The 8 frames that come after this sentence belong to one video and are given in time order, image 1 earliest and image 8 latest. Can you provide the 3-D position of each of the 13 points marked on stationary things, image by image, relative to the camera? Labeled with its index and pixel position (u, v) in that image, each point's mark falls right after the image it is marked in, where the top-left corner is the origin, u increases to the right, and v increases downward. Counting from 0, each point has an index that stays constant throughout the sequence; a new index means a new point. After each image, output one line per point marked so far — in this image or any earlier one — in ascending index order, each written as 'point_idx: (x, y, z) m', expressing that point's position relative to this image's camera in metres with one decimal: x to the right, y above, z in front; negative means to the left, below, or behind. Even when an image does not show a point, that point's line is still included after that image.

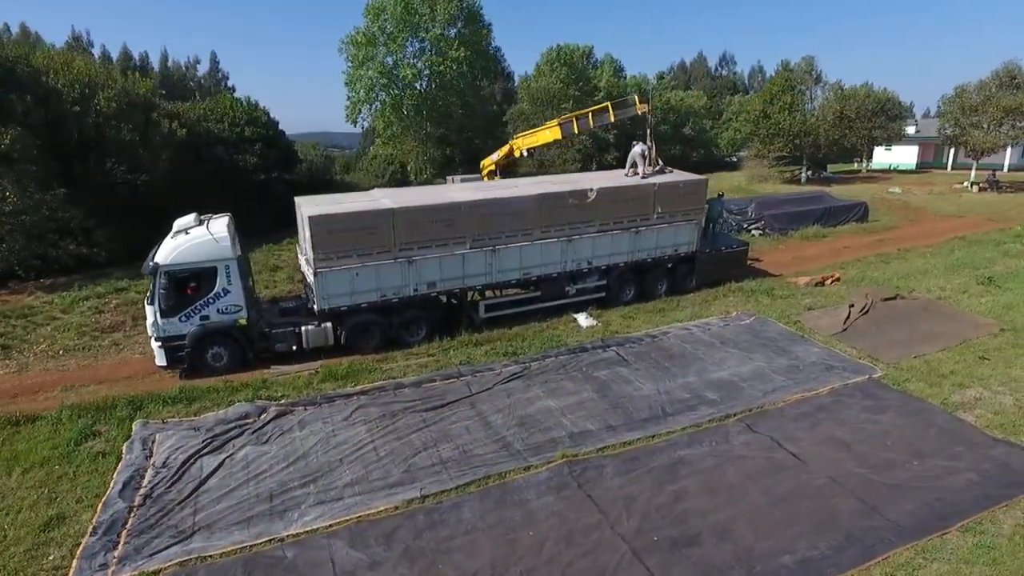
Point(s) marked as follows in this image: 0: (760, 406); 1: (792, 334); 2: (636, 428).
0: (+4.7, -2.3, +11.7) m
1: (+6.8, -1.1, +14.8) m
2: (+2.2, -2.5, +11.1) m
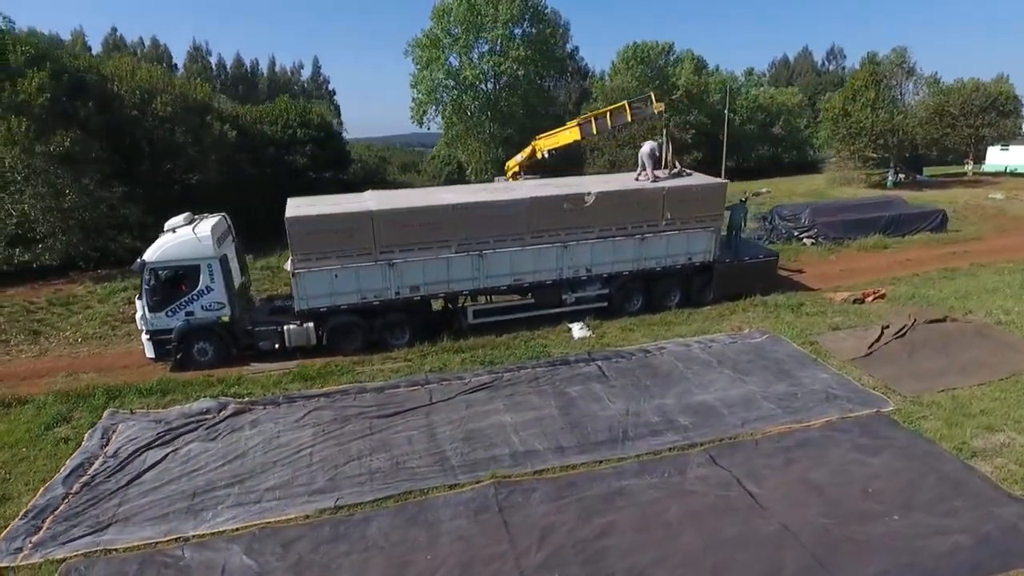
0: (+3.7, -2.6, +10.5) m
1: (+6.3, -1.5, +13.3) m
2: (+1.3, -2.8, +10.4) m
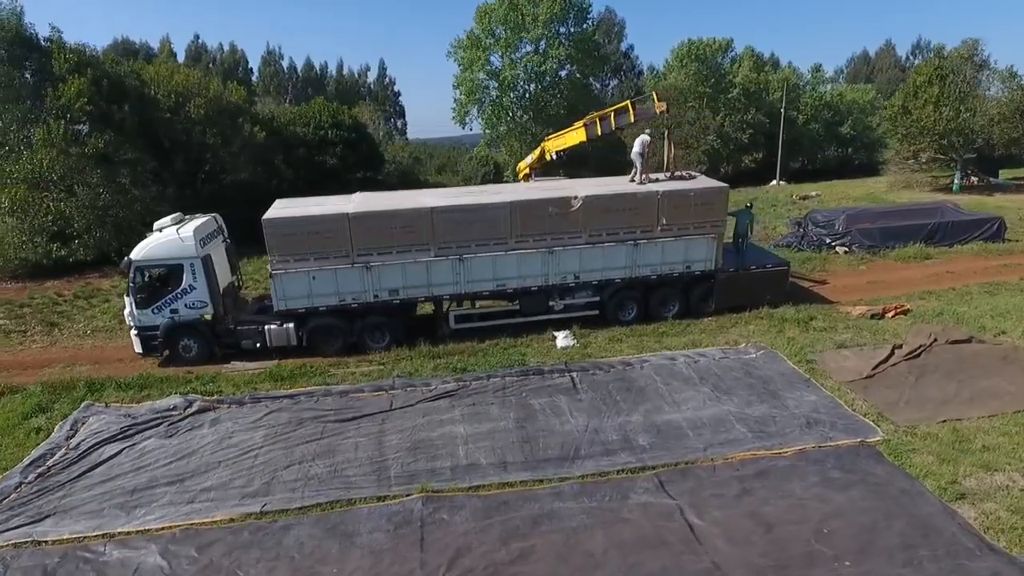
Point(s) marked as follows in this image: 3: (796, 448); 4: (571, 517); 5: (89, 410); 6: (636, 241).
0: (+2.8, -2.8, +9.8) m
1: (+5.7, -1.8, +12.3) m
2: (+0.3, -2.9, +9.9) m
3: (+4.6, -2.6, +10.0) m
4: (+0.8, -3.3, +8.7) m
5: (-8.0, -2.3, +11.7) m
6: (+3.0, +1.1, +14.8) m
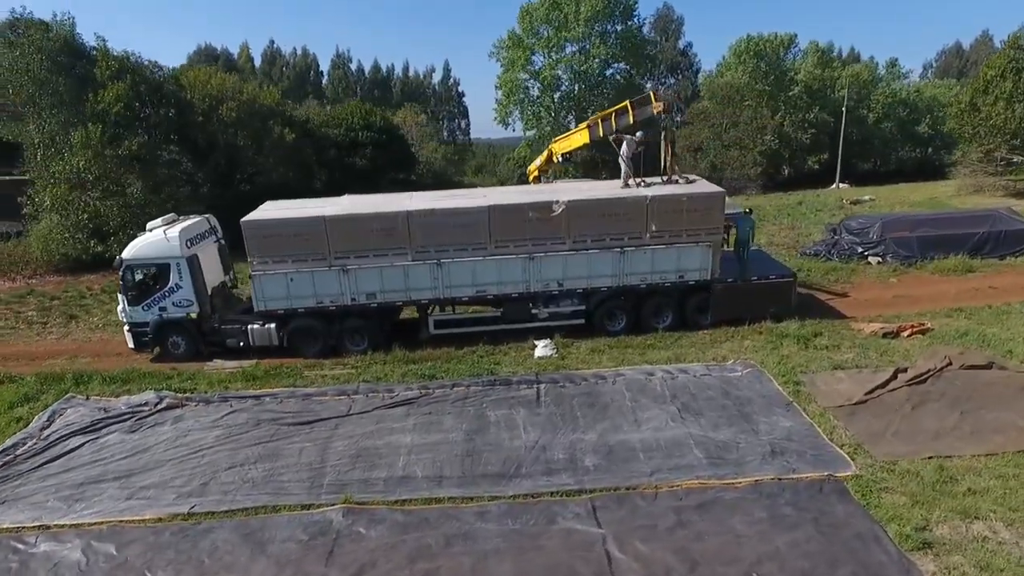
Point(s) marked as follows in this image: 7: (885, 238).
0: (+1.7, -3.0, +9.2) m
1: (+4.9, -2.1, +11.4) m
2: (-0.7, -3.1, +9.5) m
3: (+3.6, -2.8, +9.2) m
4: (-0.3, -3.4, +8.3) m
5: (-8.8, -2.3, +12.2) m
6: (+2.5, +0.9, +14.1) m
7: (+11.6, +1.6, +19.1) m
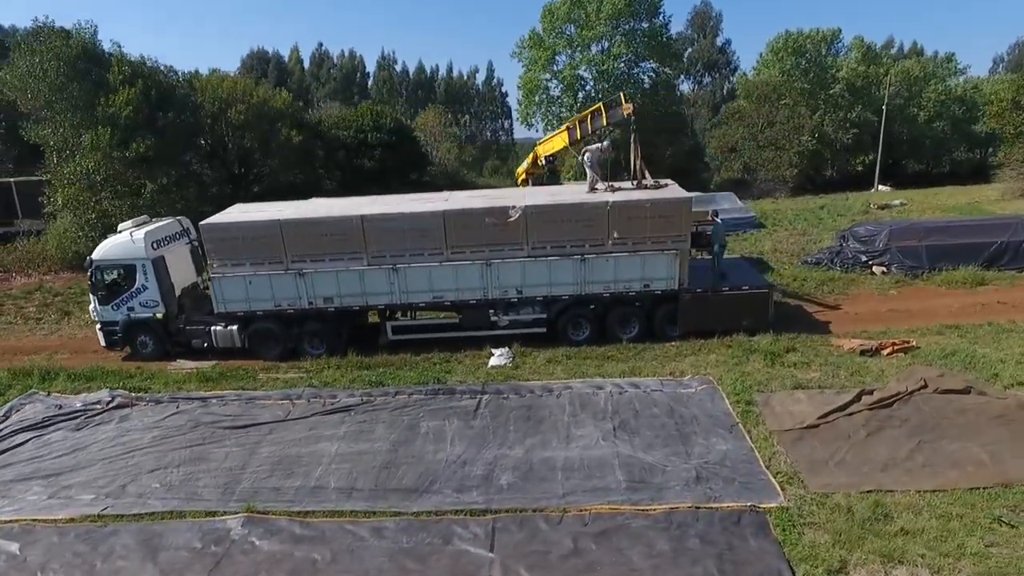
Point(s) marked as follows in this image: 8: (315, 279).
0: (+0.3, -3.1, +8.8) m
1: (+3.7, -2.3, +10.7) m
2: (-2.1, -3.2, +9.3) m
3: (+2.2, -3.1, +8.7) m
4: (-1.8, -3.5, +8.1) m
5: (-9.9, -2.3, +12.6) m
6: (+1.6, +0.7, +13.6) m
7: (+11.0, +1.2, +17.9) m
8: (-4.4, +0.2, +13.7) m
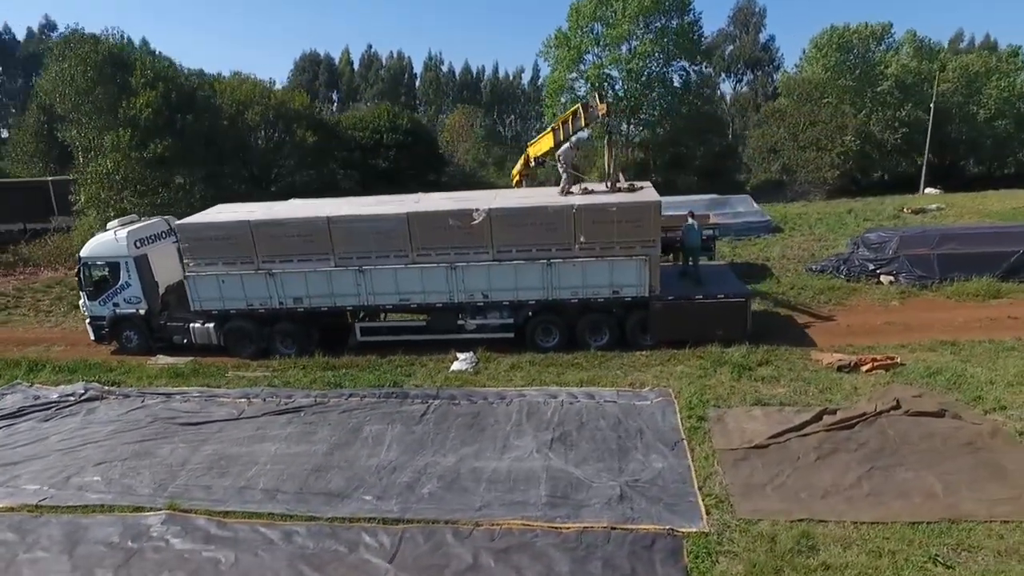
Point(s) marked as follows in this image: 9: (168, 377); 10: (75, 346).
0: (-0.9, -3.2, +8.6) m
1: (+2.6, -2.4, +10.2) m
2: (-3.3, -3.2, +9.3) m
3: (+0.9, -3.2, +8.3) m
4: (-3.1, -3.6, +8.0) m
5: (-10.7, -2.1, +13.2) m
6: (+0.8, +0.6, +13.3) m
7: (+10.6, +0.9, +16.8) m
8: (-5.1, +0.2, +13.9) m
9: (-7.6, -2.0, +13.6) m
10: (-11.3, -1.5, +15.9) m
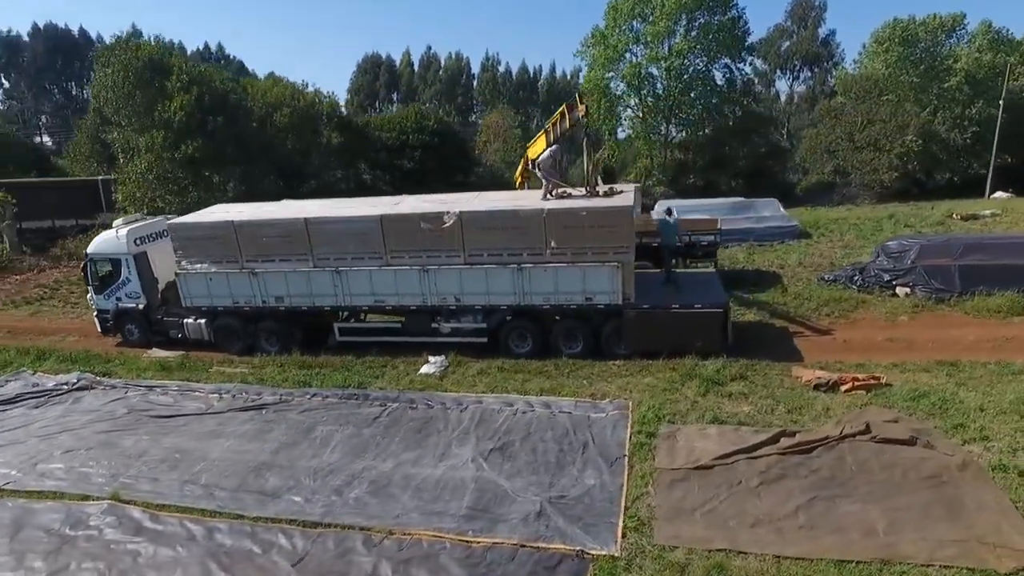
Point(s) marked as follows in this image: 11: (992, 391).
0: (-2.0, -3.3, +8.5) m
1: (+1.6, -2.6, +9.8) m
2: (-4.4, -3.2, +9.5) m
3: (-0.2, -3.3, +8.1) m
4: (-4.3, -3.6, +8.2) m
5: (-11.4, -2.0, +14.1) m
6: (+0.2, +0.5, +13.0) m
7: (+10.2, +0.6, +15.6) m
8: (-5.7, +0.2, +14.2) m
9: (-8.2, -1.9, +14.2) m
10: (-11.7, -1.4, +16.8) m
11: (+8.3, -1.8, +10.6) m
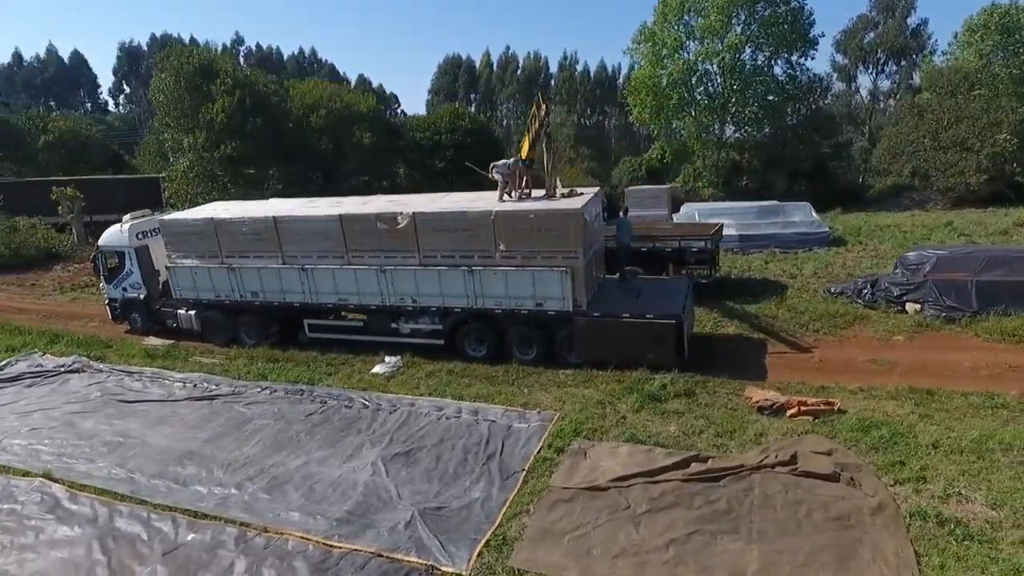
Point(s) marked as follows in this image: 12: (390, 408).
0: (-3.8, -3.3, +8.6) m
1: (+0.1, -2.7, +9.4) m
2: (-5.9, -3.2, +9.9) m
3: (-2.0, -3.3, +8.0) m
4: (-6.0, -3.5, +8.7) m
5: (-12.2, -1.7, +15.5) m
6: (-0.8, +0.4, +12.8) m
7: (+9.5, +0.2, +14.0) m
8: (-6.5, +0.3, +14.8) m
9: (-9.0, -1.7, +15.1) m
10: (-12.1, -1.1, +18.2) m
11: (+6.8, -2.1, +9.3) m
12: (-2.3, -2.3, +11.6) m
